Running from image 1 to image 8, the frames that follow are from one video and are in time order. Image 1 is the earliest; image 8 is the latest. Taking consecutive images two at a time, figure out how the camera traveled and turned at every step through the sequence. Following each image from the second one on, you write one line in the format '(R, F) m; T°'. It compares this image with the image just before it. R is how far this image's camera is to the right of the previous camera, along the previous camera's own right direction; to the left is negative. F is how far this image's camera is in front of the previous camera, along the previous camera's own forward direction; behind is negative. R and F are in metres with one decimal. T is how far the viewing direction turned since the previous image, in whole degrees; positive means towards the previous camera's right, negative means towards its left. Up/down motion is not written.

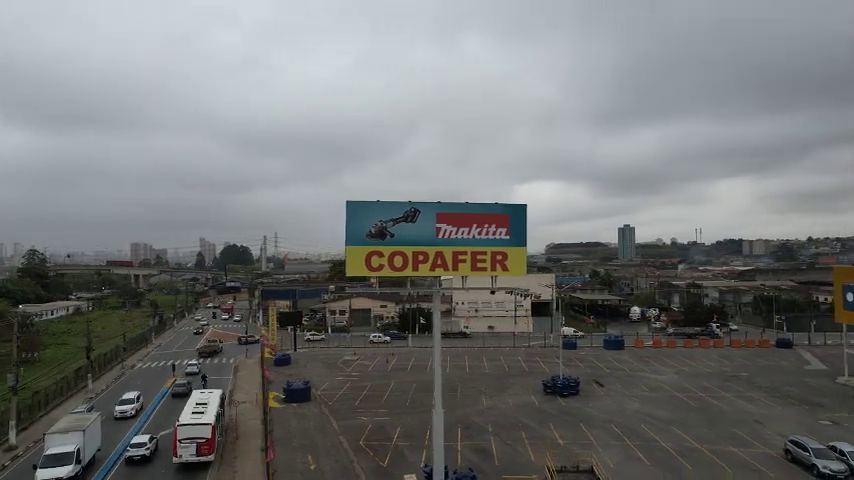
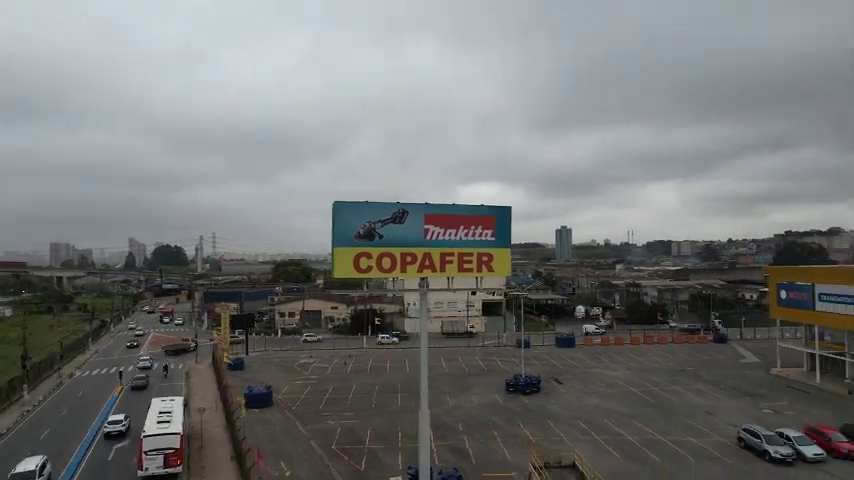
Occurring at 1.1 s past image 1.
(-1.6, +0.1) m; +6°
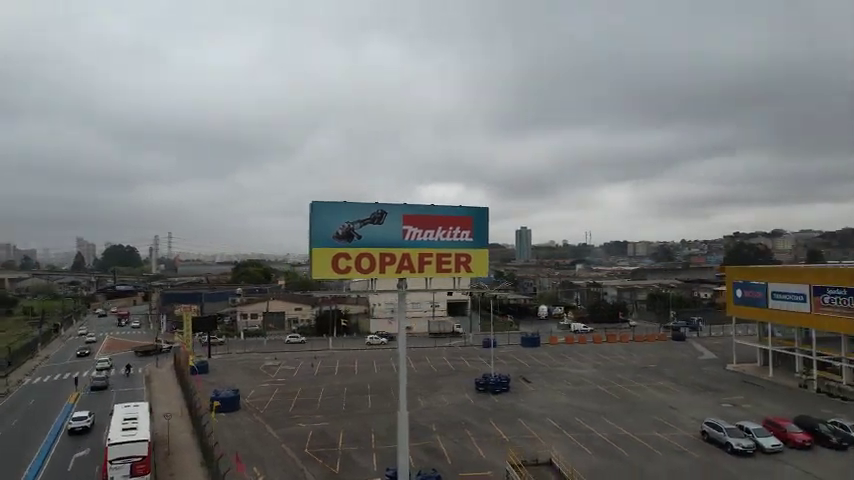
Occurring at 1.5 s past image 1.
(-0.6, 0.0) m; +4°
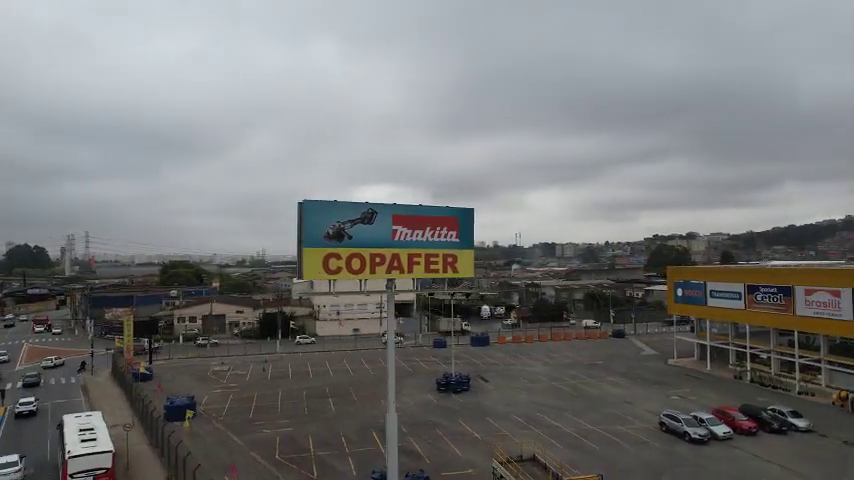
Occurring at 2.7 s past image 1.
(-2.0, +0.1) m; +7°
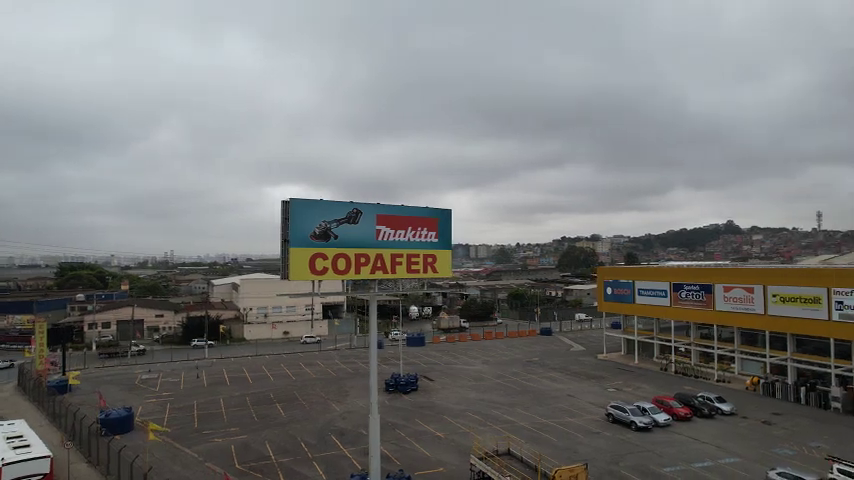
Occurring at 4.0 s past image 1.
(-2.4, +0.1) m; +9°
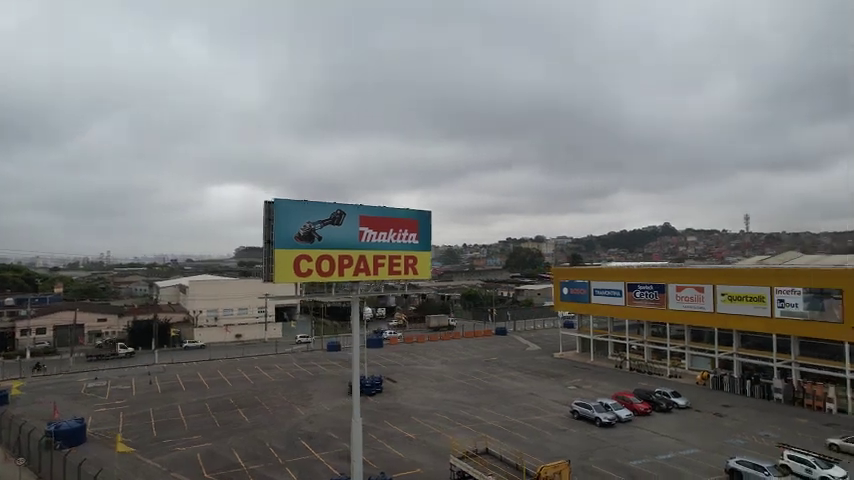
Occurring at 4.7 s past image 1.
(-1.3, 0.0) m; +6°
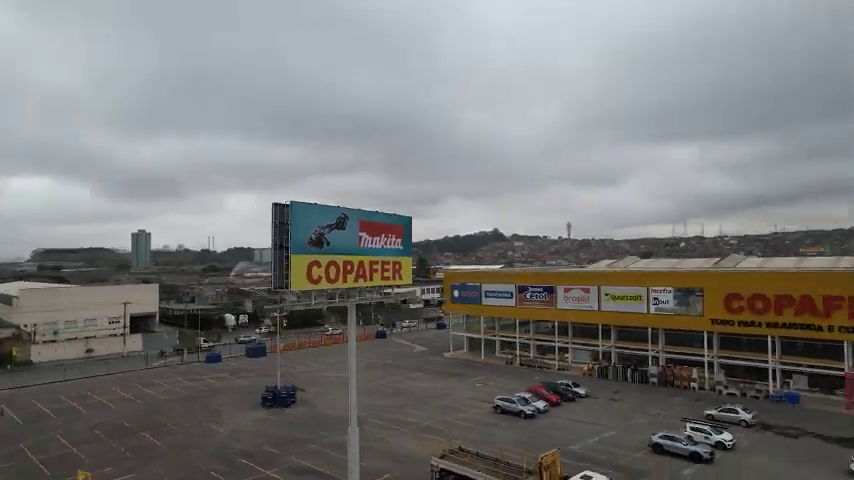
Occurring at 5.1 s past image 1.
(-5.4, +0.5) m; +17°
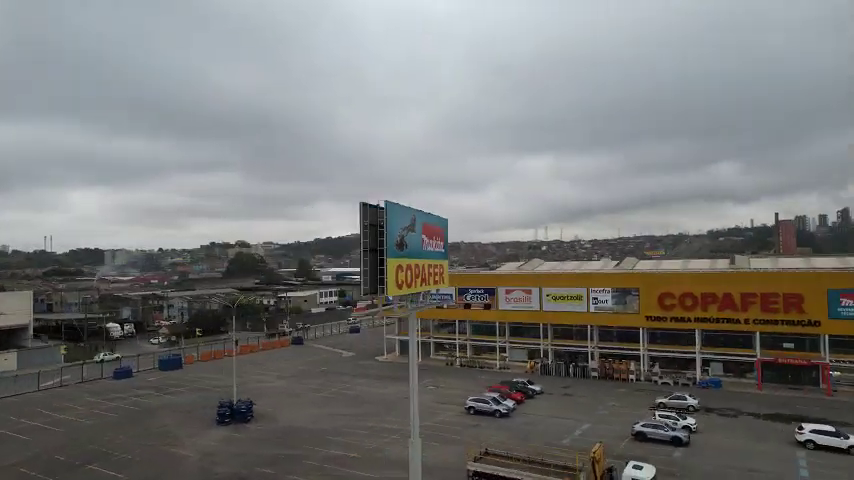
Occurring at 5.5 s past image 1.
(-6.2, +1.2) m; +14°
